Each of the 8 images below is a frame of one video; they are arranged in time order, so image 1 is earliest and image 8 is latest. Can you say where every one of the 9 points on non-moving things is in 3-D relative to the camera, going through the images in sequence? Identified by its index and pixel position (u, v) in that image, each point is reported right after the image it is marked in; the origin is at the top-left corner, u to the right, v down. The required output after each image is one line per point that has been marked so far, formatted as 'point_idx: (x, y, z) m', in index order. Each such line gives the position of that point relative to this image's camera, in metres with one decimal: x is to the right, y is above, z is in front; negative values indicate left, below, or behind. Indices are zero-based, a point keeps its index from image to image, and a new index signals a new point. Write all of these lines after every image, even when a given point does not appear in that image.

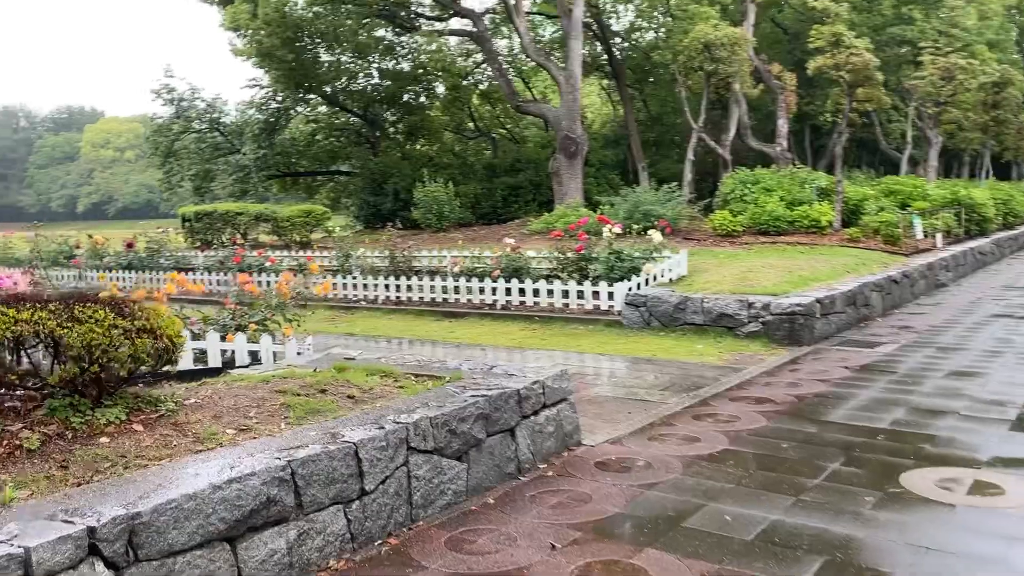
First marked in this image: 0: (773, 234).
0: (+4.7, +1.0, +15.2) m
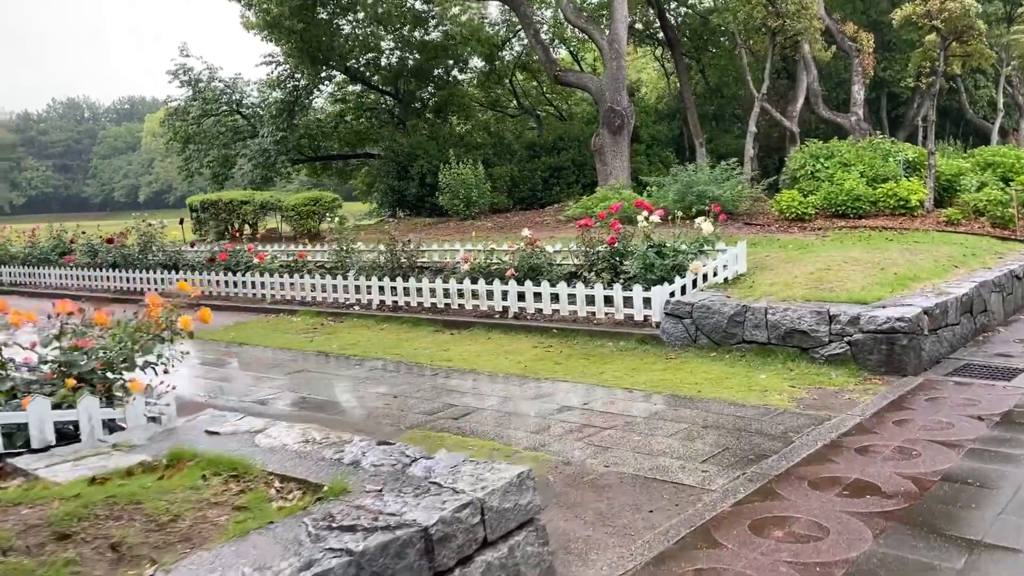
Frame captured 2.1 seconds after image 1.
0: (+5.2, +1.1, +12.8) m
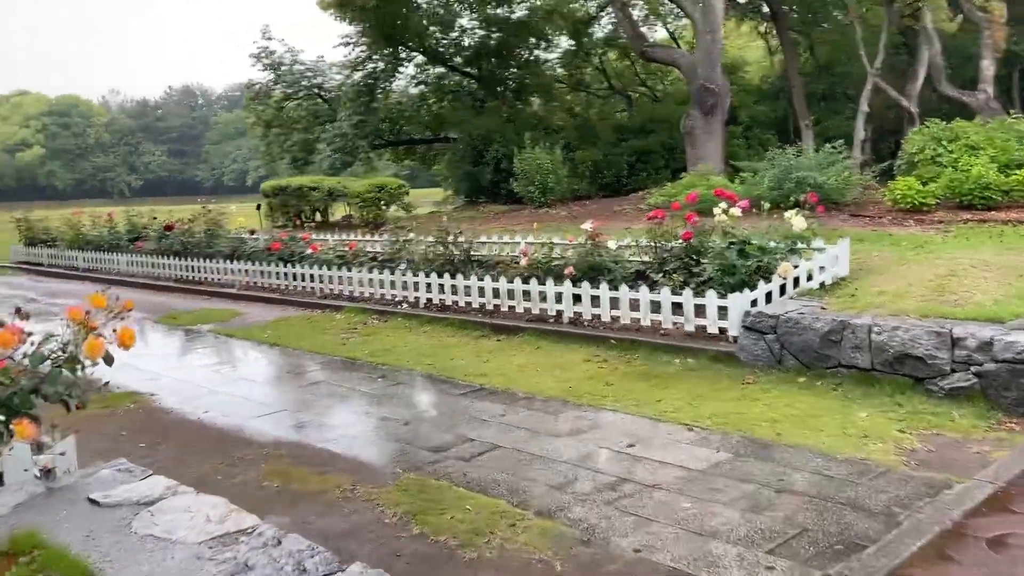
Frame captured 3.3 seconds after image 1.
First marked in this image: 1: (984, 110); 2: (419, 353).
0: (+6.2, +1.1, +11.0) m
1: (+10.2, +3.9, +18.1) m
2: (-0.8, -0.6, +7.2) m
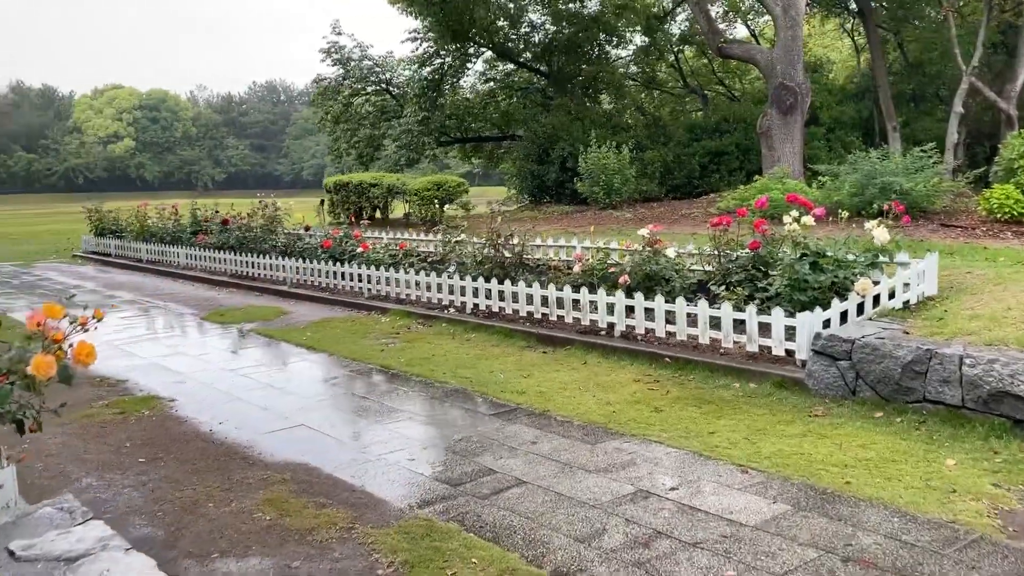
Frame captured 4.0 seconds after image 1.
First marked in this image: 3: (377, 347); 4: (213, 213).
0: (+6.9, +0.8, +9.9) m
1: (+11.6, +3.5, +16.6) m
2: (-0.4, -0.6, +6.8) m
3: (-1.2, -0.5, +7.5) m
4: (-5.8, +1.5, +16.1) m
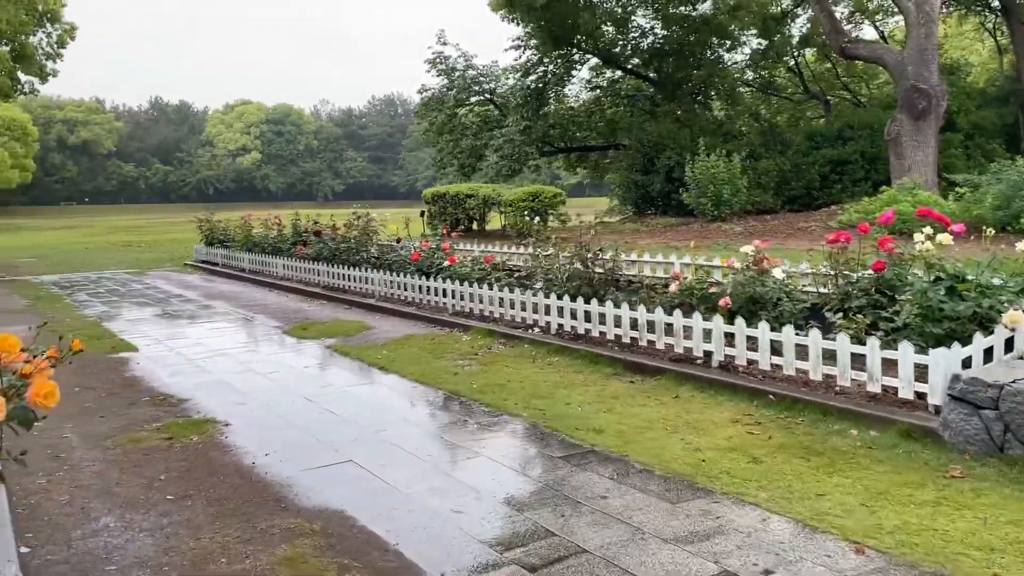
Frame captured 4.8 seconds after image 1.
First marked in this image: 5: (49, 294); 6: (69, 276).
0: (+7.9, +0.5, +8.4) m
1: (+13.5, +3.0, +14.4) m
2: (+0.2, -0.8, +6.1) m
3: (-0.5, -0.7, +7.0) m
4: (-3.8, +1.3, +16.1) m
5: (-7.9, -0.1, +14.2) m
6: (-9.2, +0.3, +17.4) m
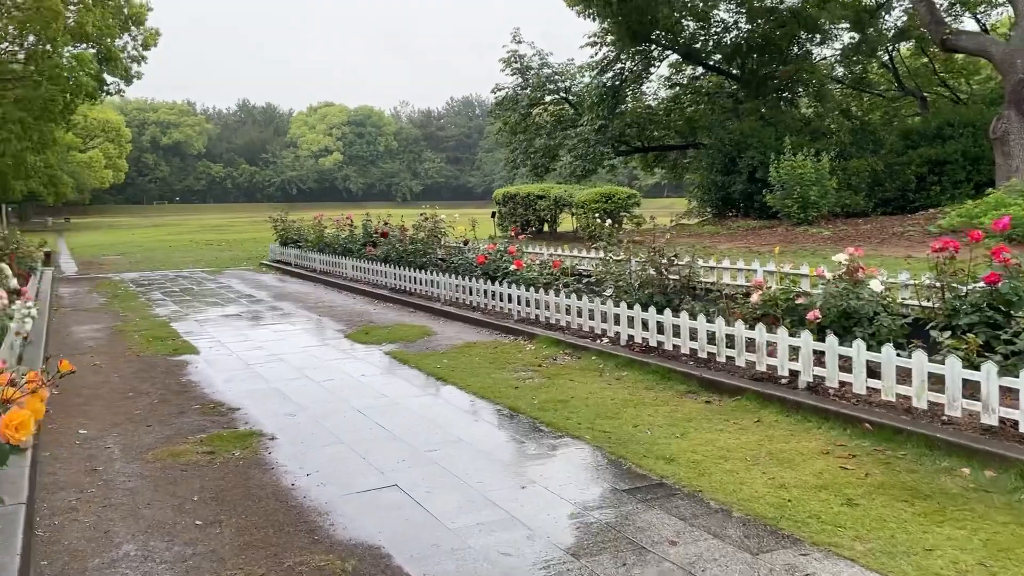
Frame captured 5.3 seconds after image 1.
0: (+8.5, +0.3, +7.2) m
1: (+14.7, +2.8, +12.7) m
2: (+0.6, -0.8, +5.7) m
3: (0.0, -0.7, +6.6) m
4: (-2.5, +1.2, +15.9) m
5: (-6.7, -0.1, +14.5) m
6: (-7.7, +0.3, +17.8) m
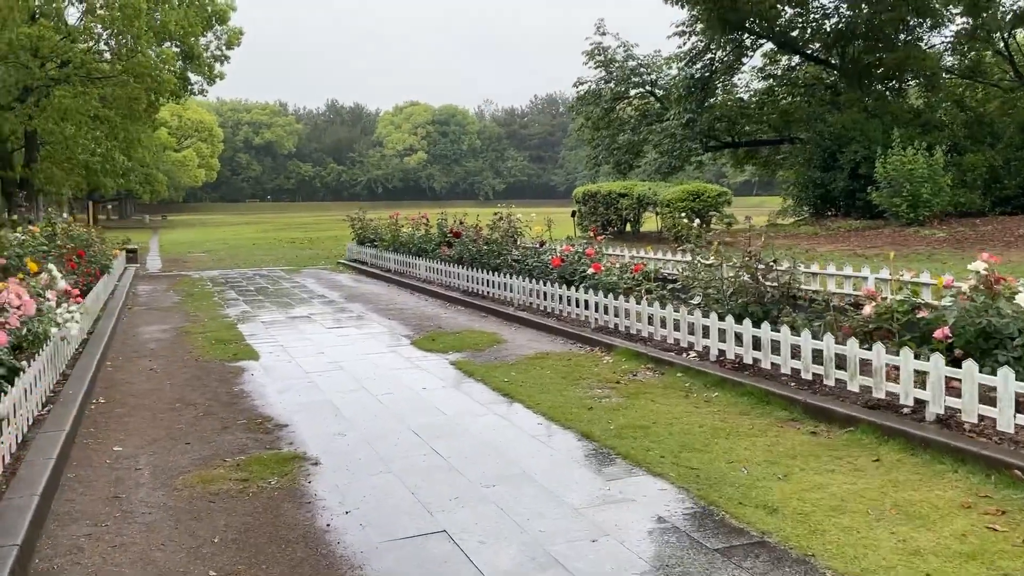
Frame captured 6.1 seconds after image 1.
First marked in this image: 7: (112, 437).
0: (+9.0, +0.2, +5.6) m
1: (+15.8, +2.6, +10.5) m
2: (+1.0, -0.9, +4.9) m
3: (+0.5, -0.8, +5.9) m
4: (-1.0, +1.2, +15.4) m
5: (-5.4, 0.0, +14.4) m
6: (-6.1, +0.3, +17.8) m
7: (-2.5, -0.9, +5.2) m
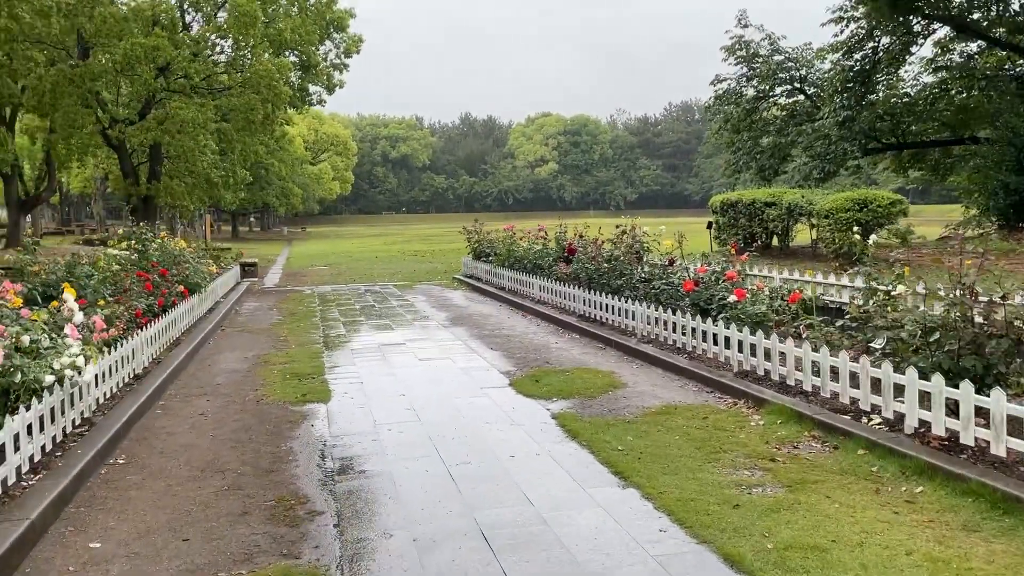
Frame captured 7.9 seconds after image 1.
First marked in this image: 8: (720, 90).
0: (+9.5, -0.2, +2.7) m
1: (+16.9, +2.1, +6.4) m
2: (+1.4, -1.1, +3.2) m
3: (+1.1, -1.0, +4.2) m
4: (+1.1, +0.9, +13.9) m
5: (-3.4, -0.3, +13.6) m
6: (-3.5, 0.0, +17.0) m
7: (-2.0, -1.1, +4.0) m
8: (+4.7, +4.5, +18.8) m
